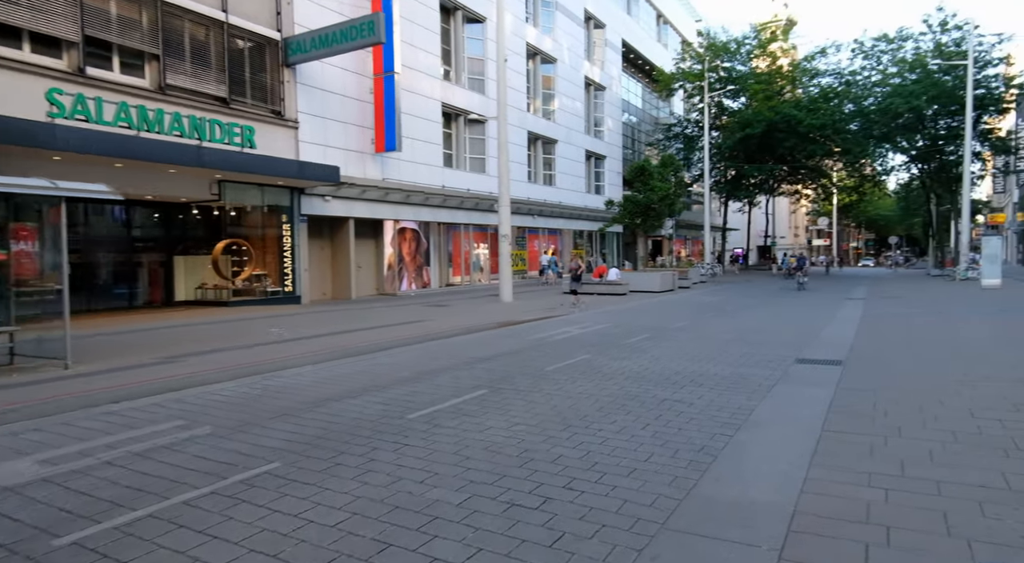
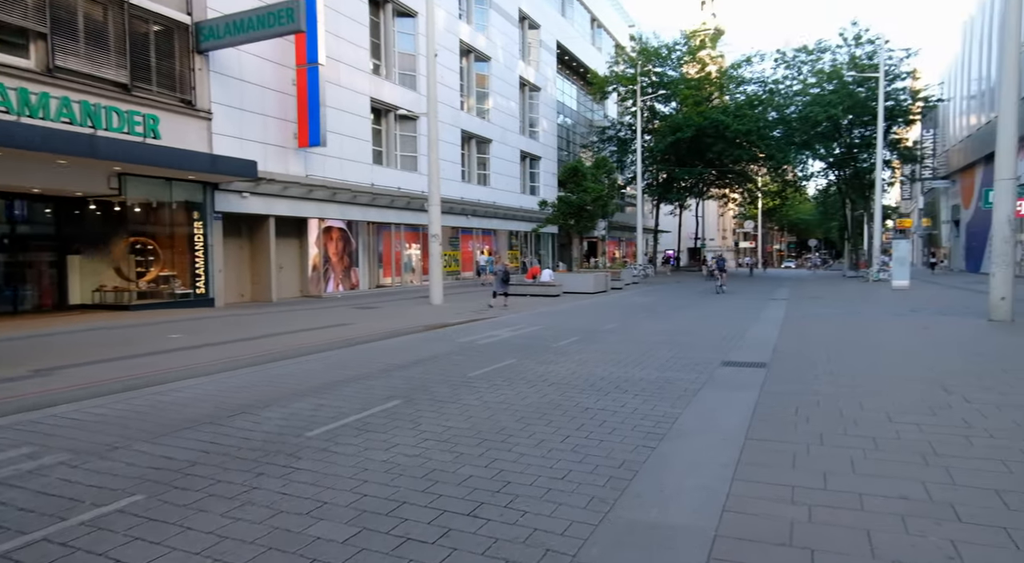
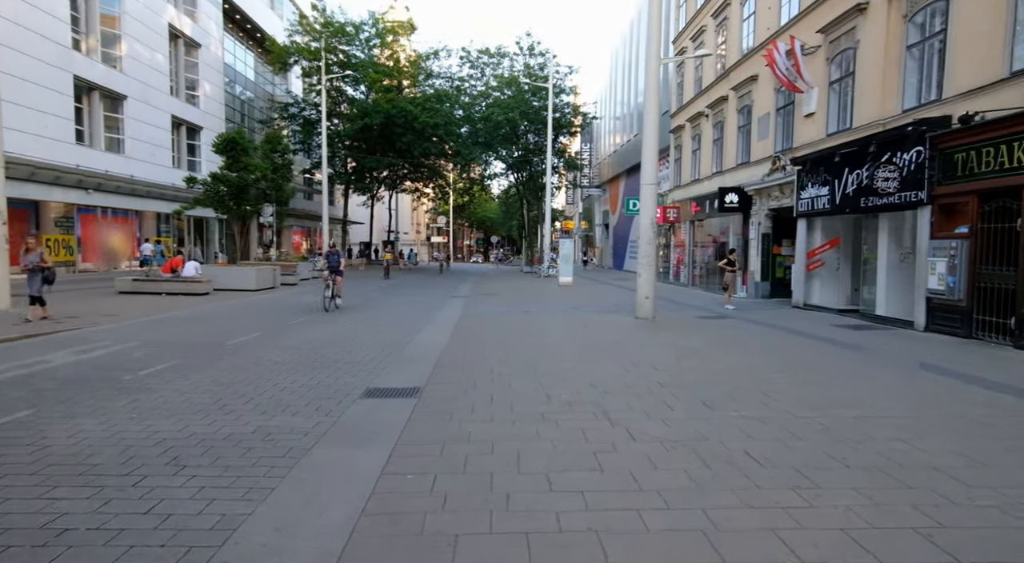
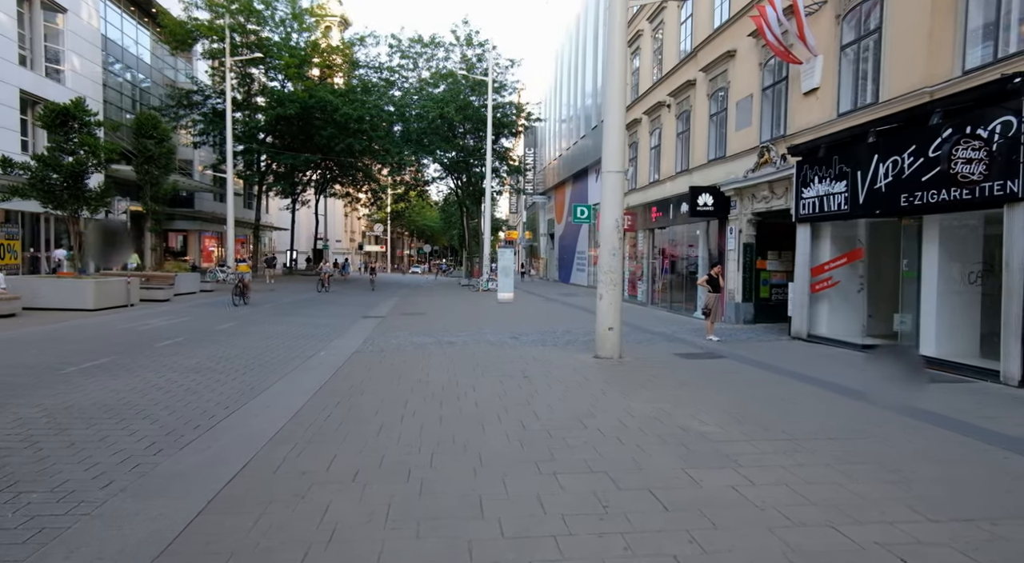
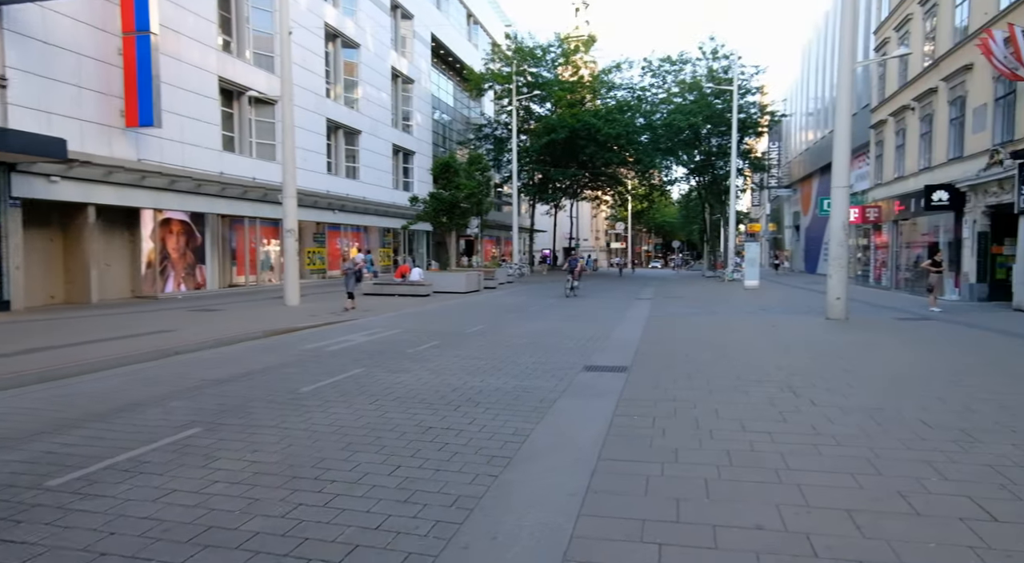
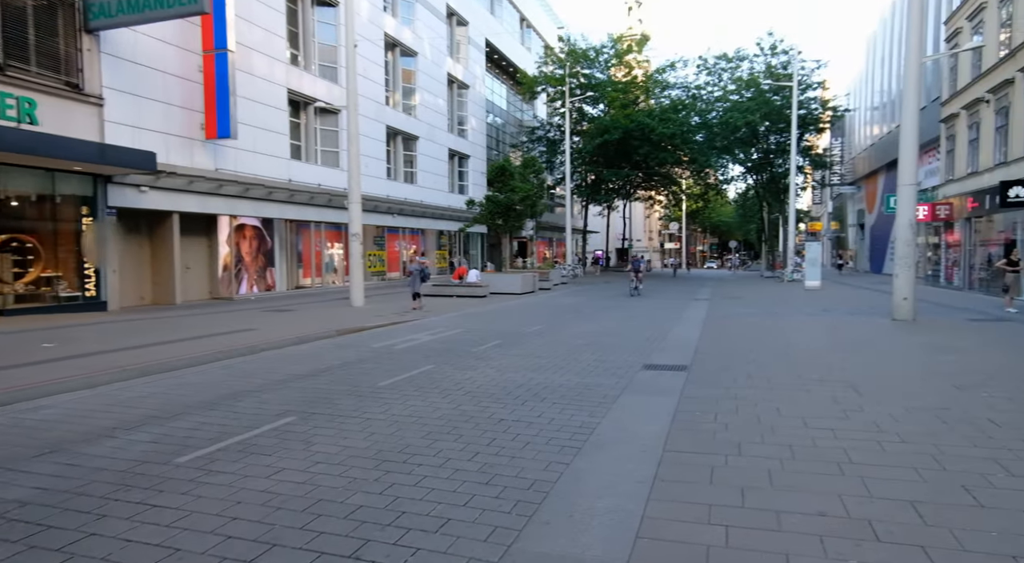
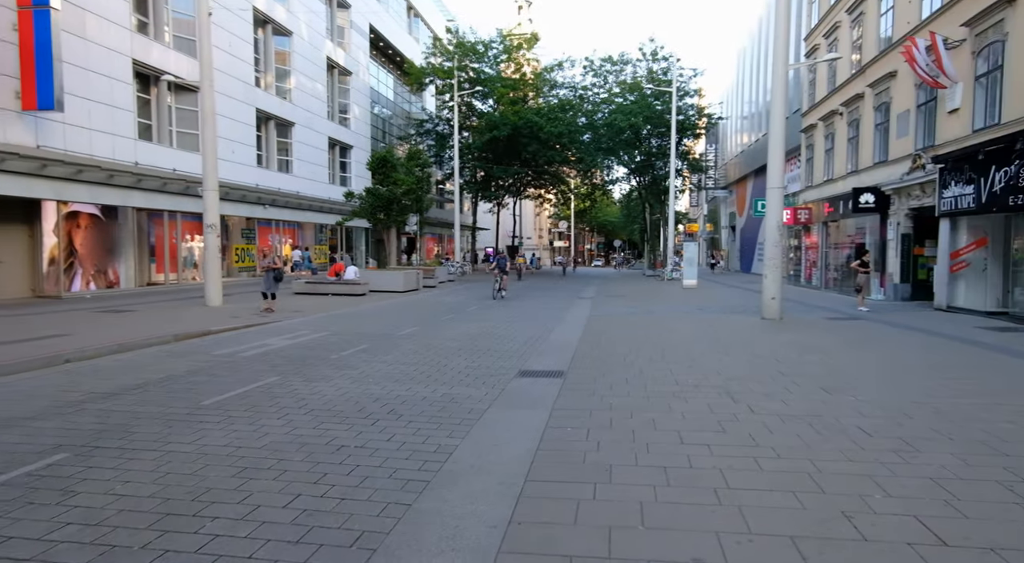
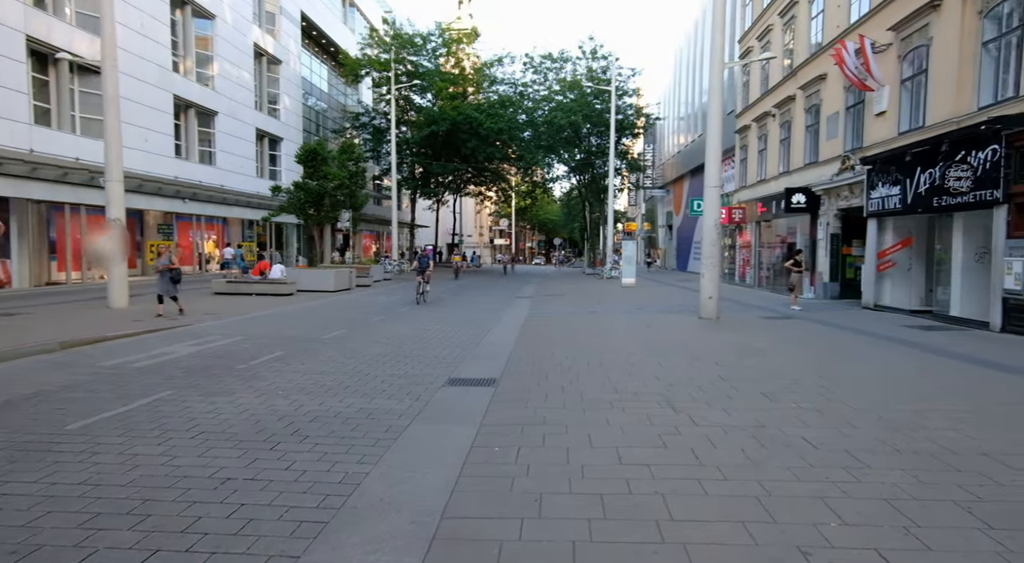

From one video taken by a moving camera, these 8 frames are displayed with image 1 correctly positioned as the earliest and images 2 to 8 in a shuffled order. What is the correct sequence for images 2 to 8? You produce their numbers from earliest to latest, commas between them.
2, 6, 5, 7, 8, 3, 4
